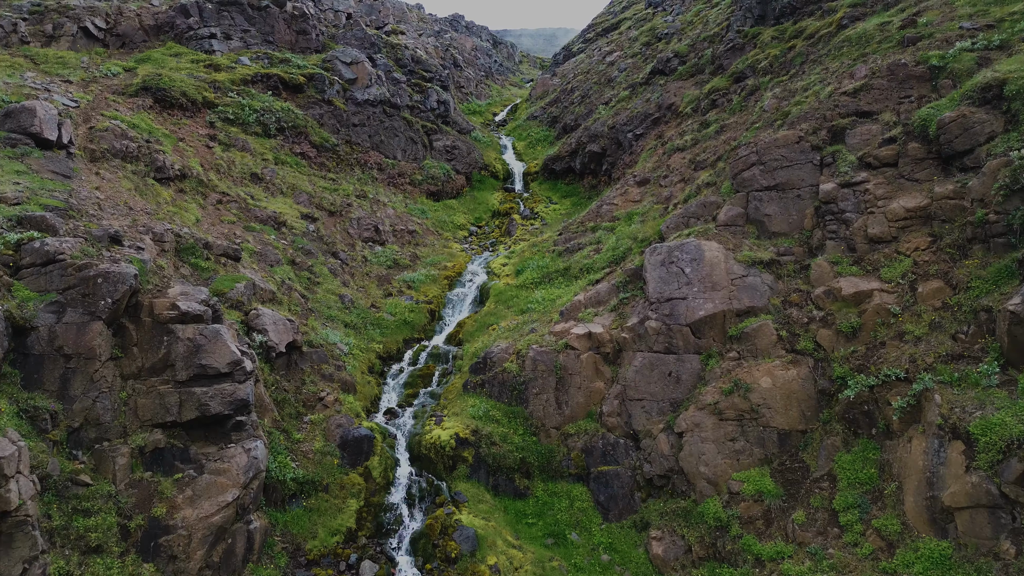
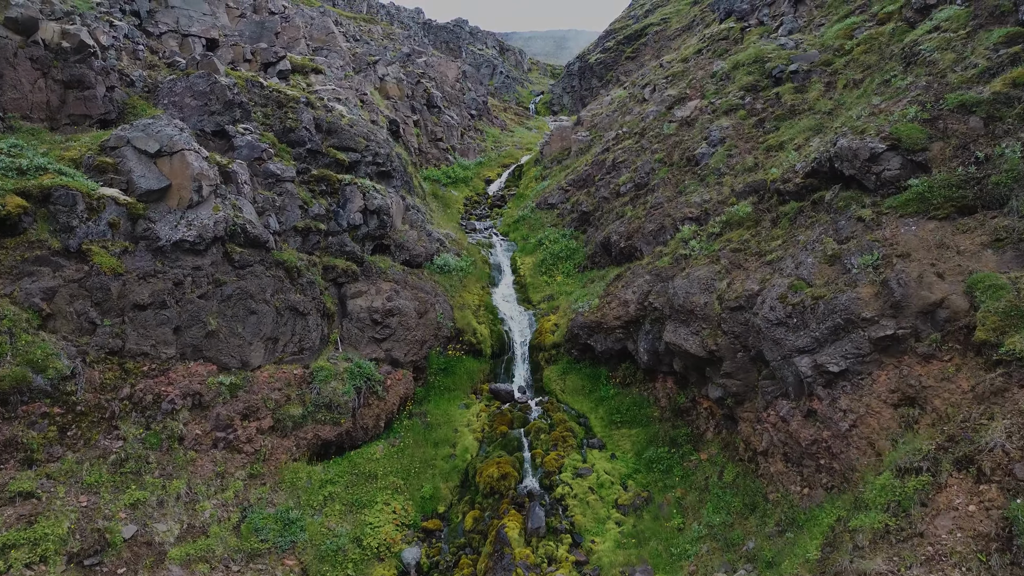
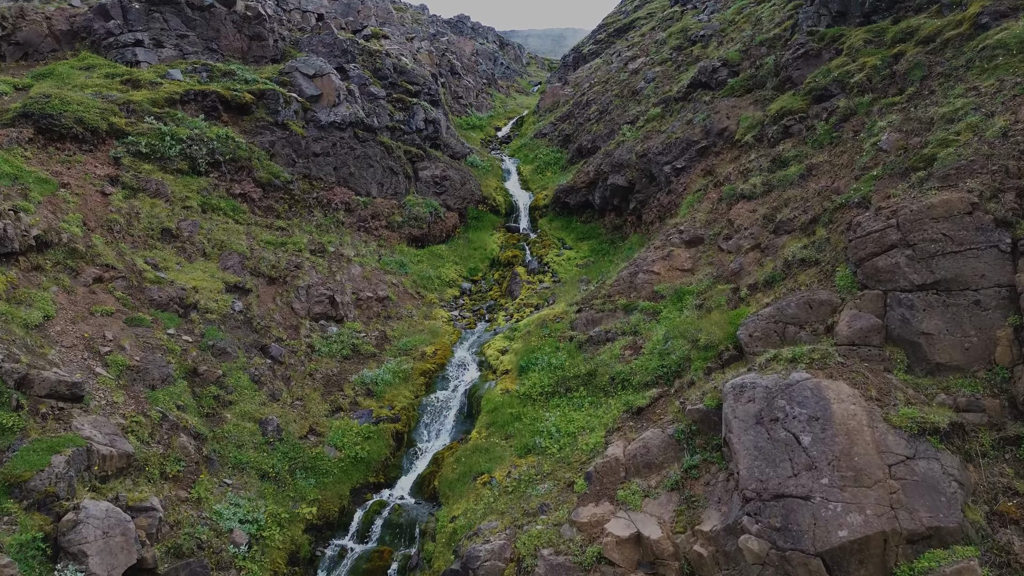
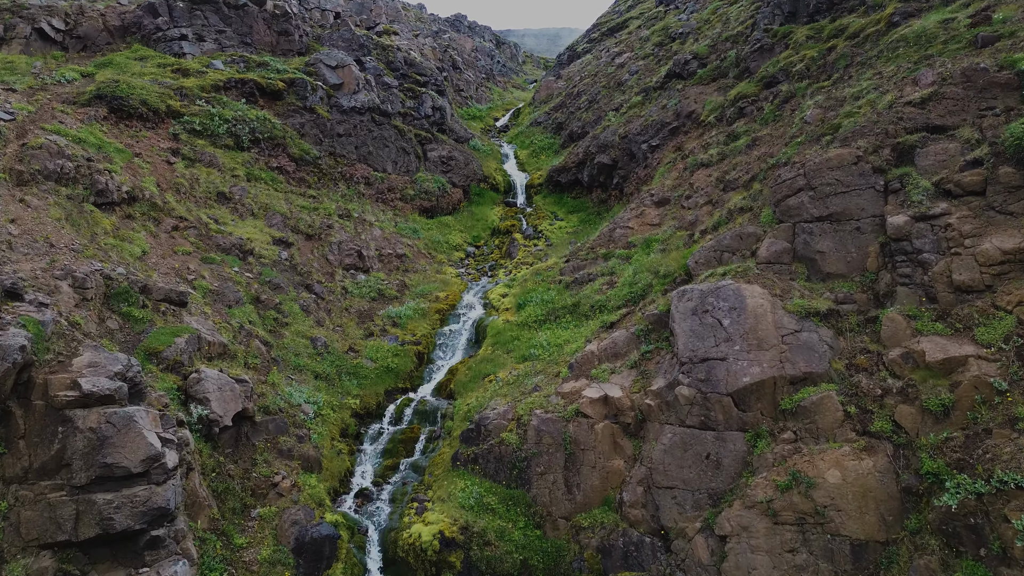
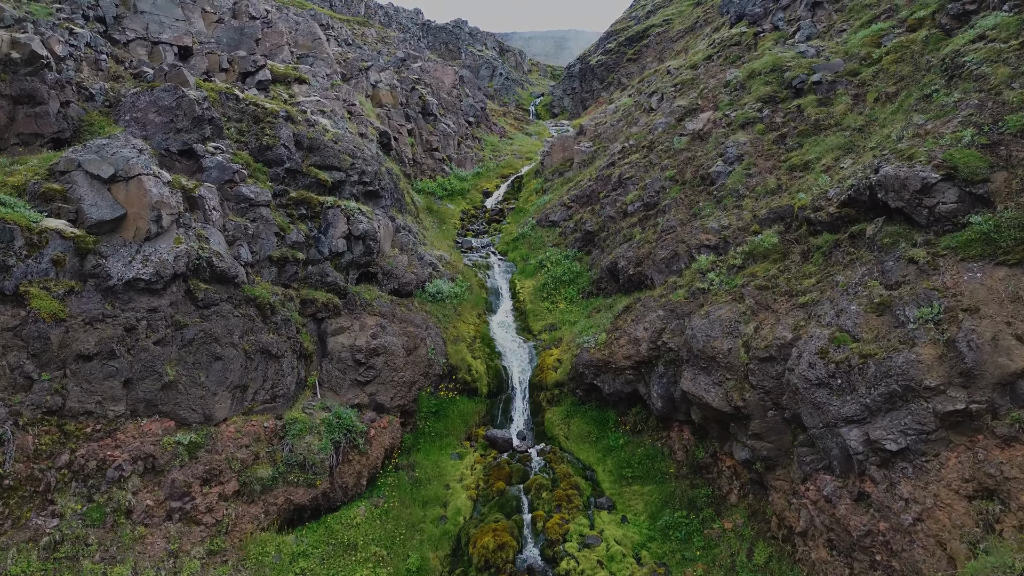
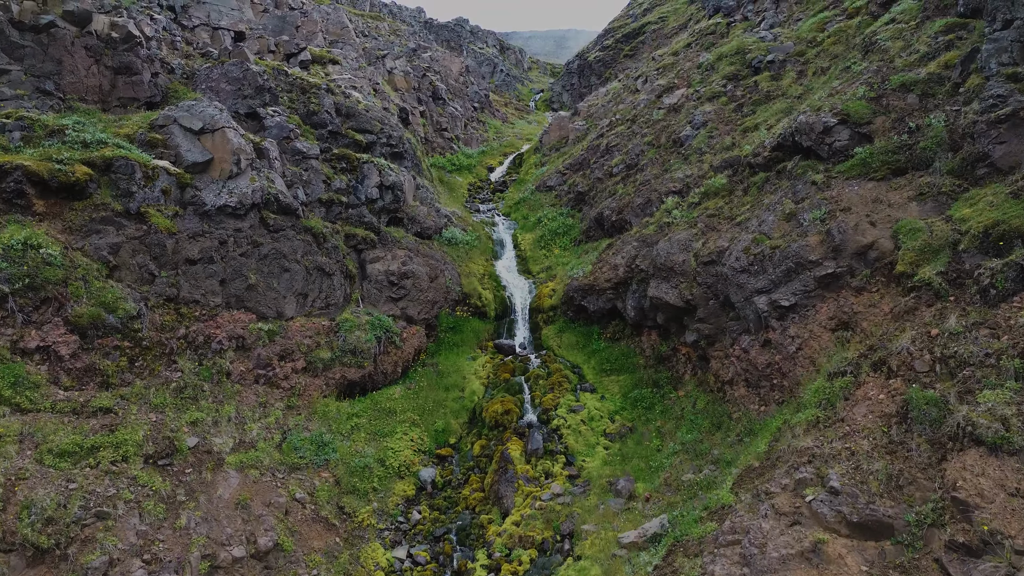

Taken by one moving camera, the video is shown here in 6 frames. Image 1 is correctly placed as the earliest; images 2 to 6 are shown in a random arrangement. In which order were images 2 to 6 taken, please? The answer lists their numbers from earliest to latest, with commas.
4, 3, 6, 2, 5
